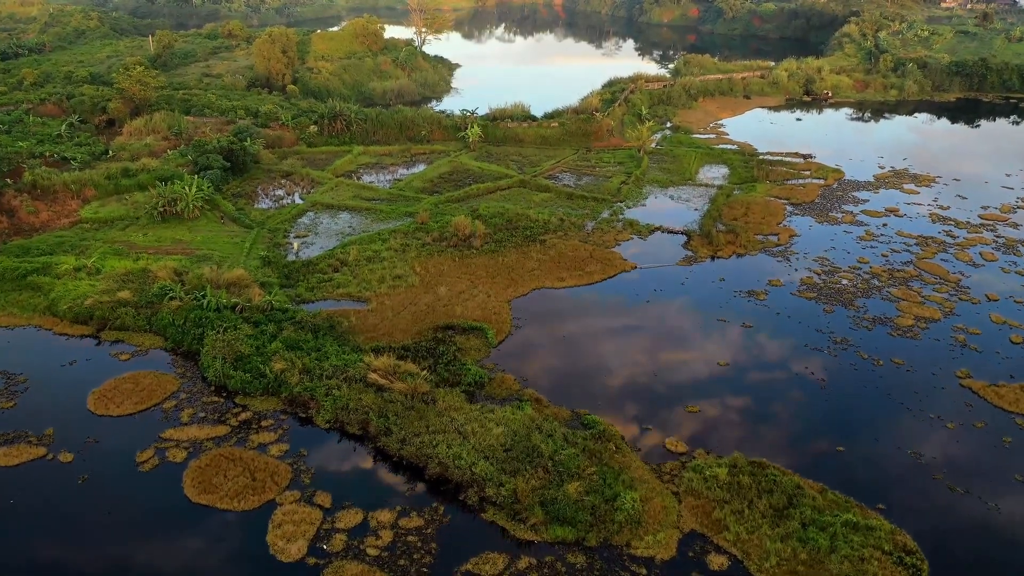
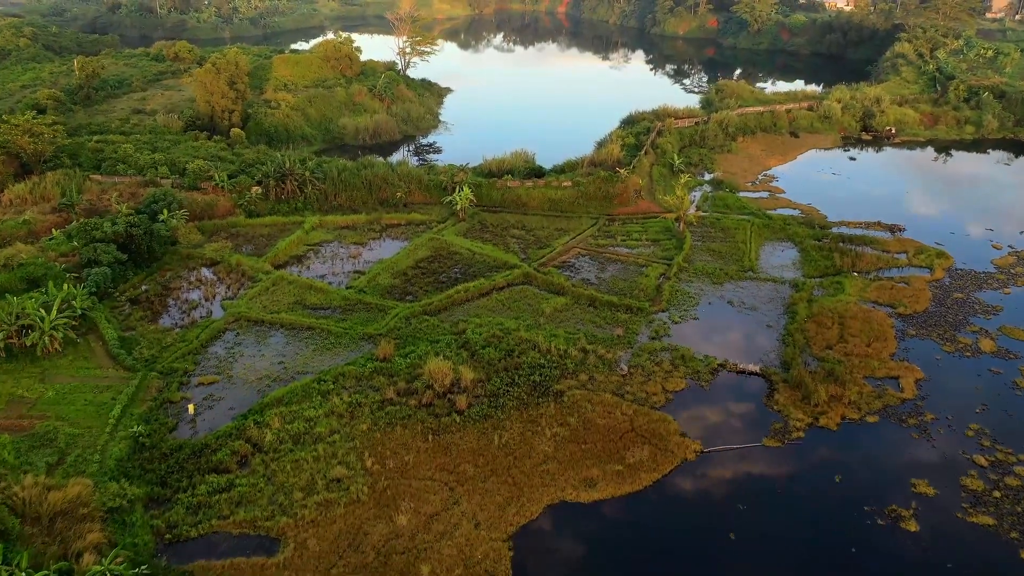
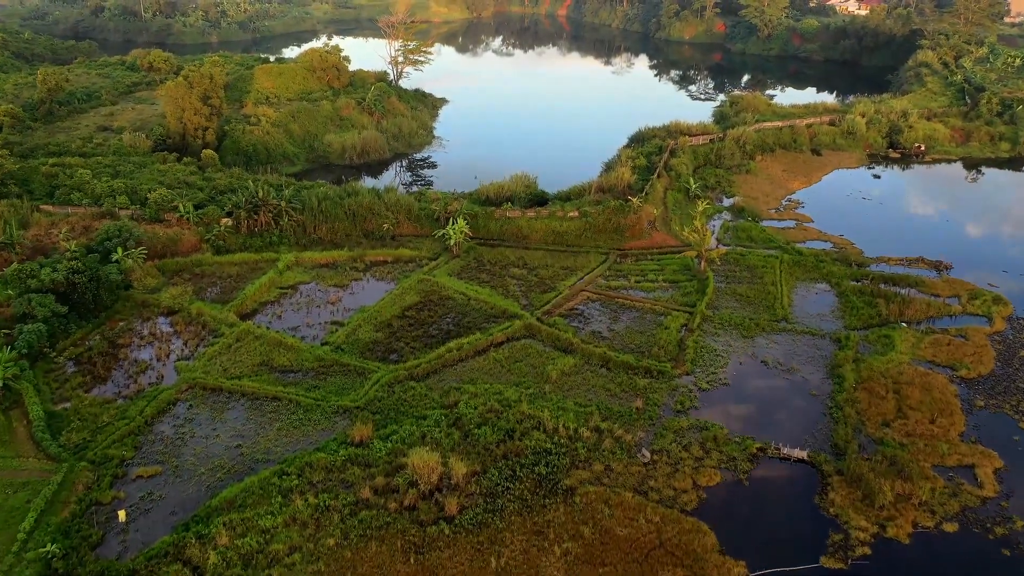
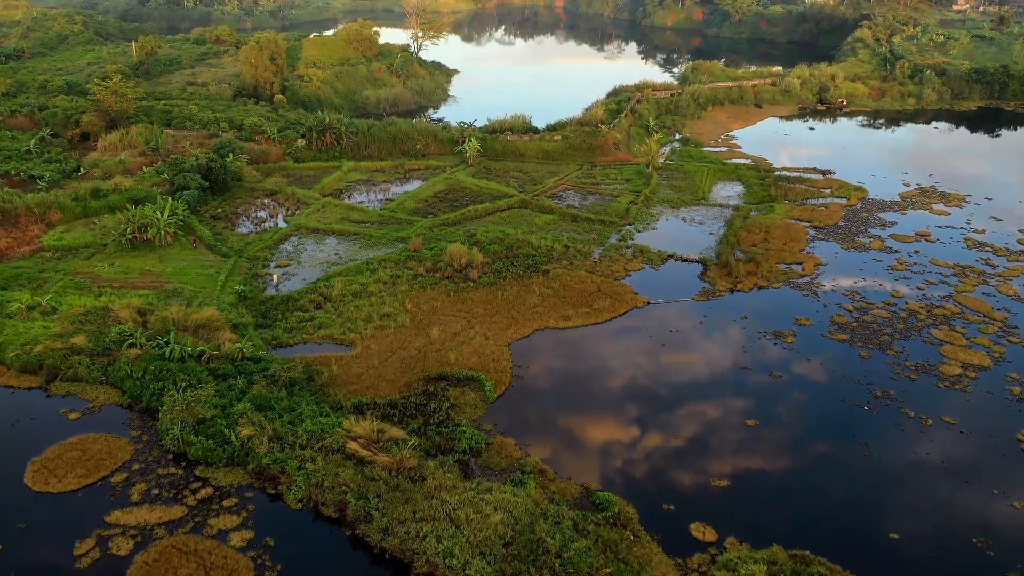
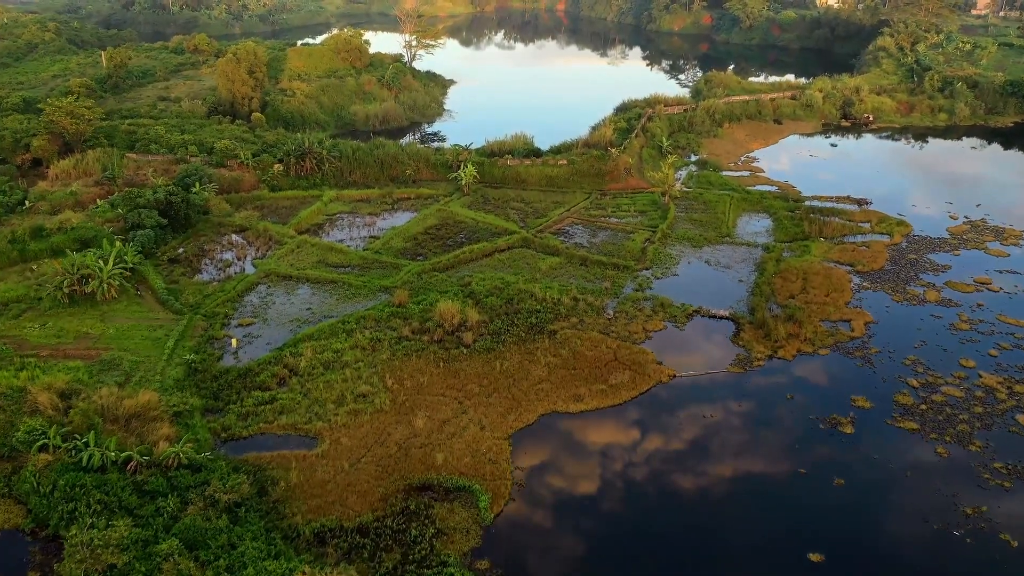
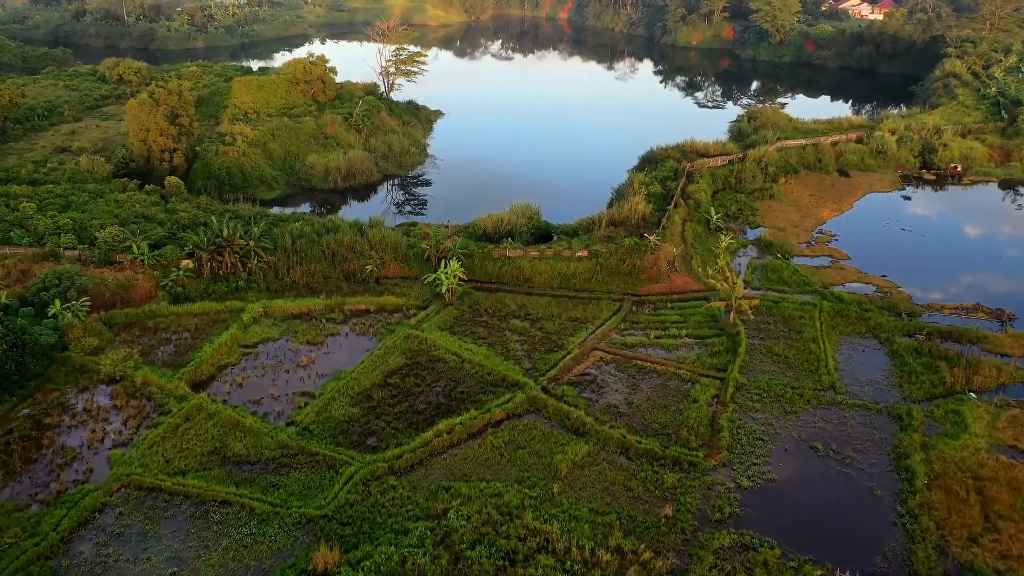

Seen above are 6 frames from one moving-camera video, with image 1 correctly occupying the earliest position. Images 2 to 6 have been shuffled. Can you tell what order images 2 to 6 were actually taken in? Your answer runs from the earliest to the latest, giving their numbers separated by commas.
4, 5, 2, 3, 6
